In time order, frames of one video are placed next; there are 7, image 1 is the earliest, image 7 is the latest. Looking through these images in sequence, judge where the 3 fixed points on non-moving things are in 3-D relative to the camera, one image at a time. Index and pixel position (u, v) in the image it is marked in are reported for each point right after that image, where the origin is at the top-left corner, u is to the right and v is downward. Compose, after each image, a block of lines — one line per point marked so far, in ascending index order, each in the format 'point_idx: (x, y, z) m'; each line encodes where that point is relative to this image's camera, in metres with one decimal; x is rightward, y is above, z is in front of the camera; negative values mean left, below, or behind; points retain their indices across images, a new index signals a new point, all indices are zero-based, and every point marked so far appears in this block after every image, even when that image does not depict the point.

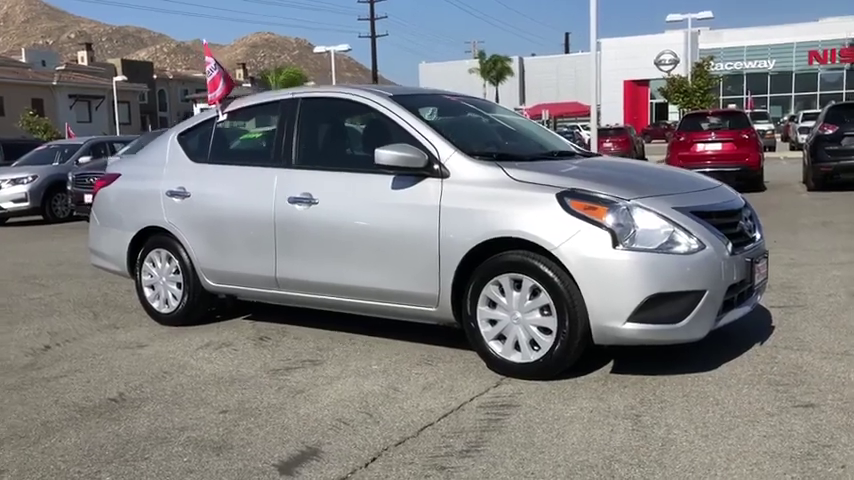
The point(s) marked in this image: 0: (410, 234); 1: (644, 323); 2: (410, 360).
0: (-0.1, 0.0, +5.1) m
1: (+1.2, -0.5, +4.5) m
2: (-0.1, -0.8, +5.3) m
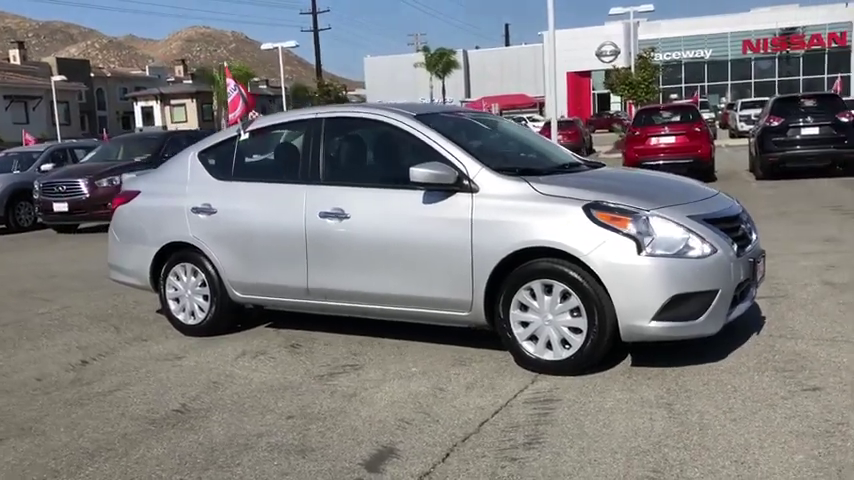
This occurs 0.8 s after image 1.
0: (+0.1, 0.0, +5.6) m
1: (+1.5, -0.5, +5.0) m
2: (+0.1, -0.8, +5.7) m
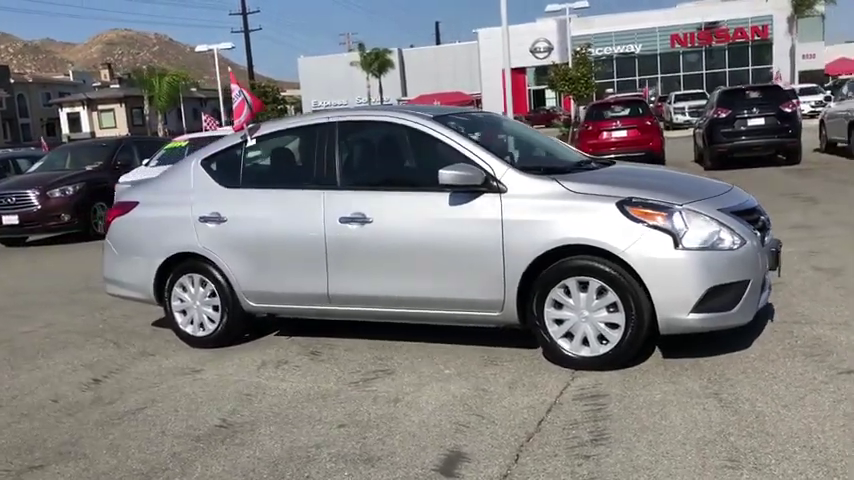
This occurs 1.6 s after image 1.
0: (+0.3, 0.0, +5.6) m
1: (+1.7, -0.5, +5.1) m
2: (+0.3, -0.8, +5.7) m
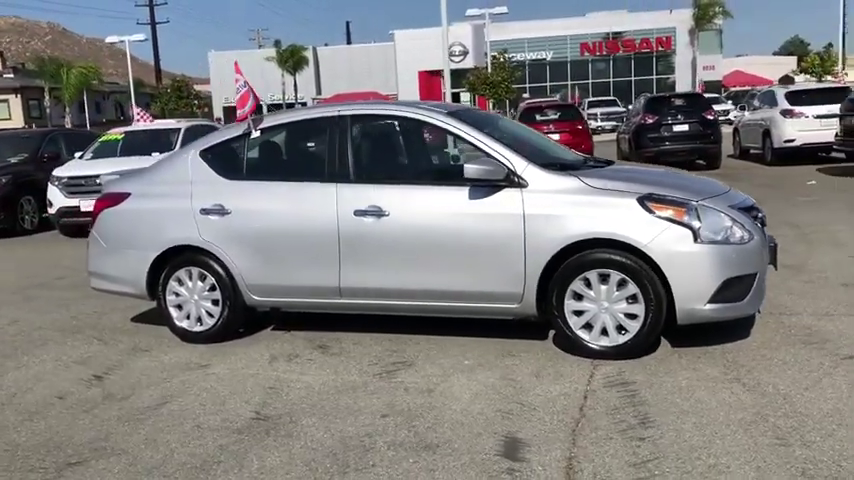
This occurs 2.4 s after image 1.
0: (+0.5, 0.0, +5.7) m
1: (+1.9, -0.4, +5.4) m
2: (+0.5, -0.8, +5.8) m
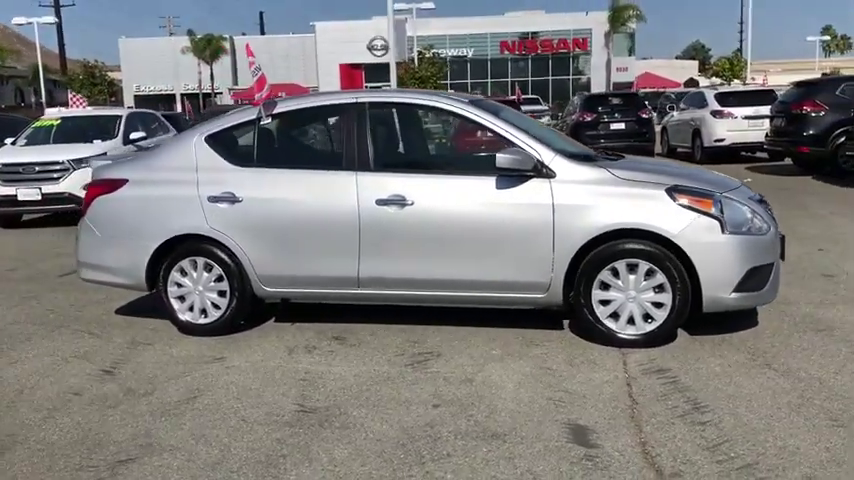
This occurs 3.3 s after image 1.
0: (+0.7, +0.1, +5.7) m
1: (+2.1, -0.4, +5.6) m
2: (+0.6, -0.7, +5.9) m
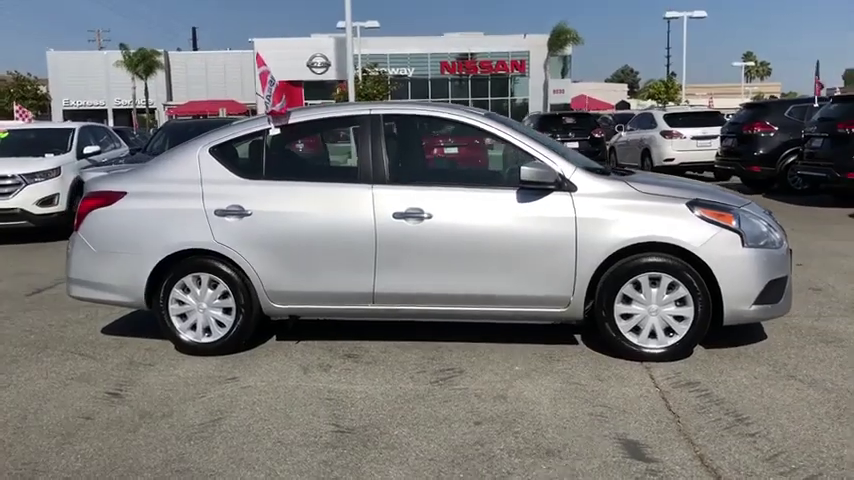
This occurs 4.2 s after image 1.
0: (+0.8, 0.0, +5.7) m
1: (+2.3, -0.4, +5.6) m
2: (+0.8, -0.8, +5.8) m
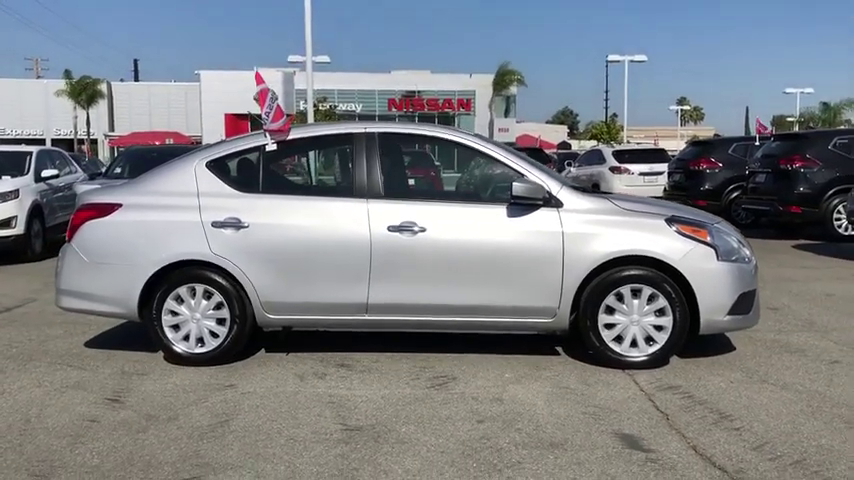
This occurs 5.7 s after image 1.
0: (+0.8, -0.1, +6.0) m
1: (+2.2, -0.6, +6.0) m
2: (+0.7, -0.9, +6.0) m
